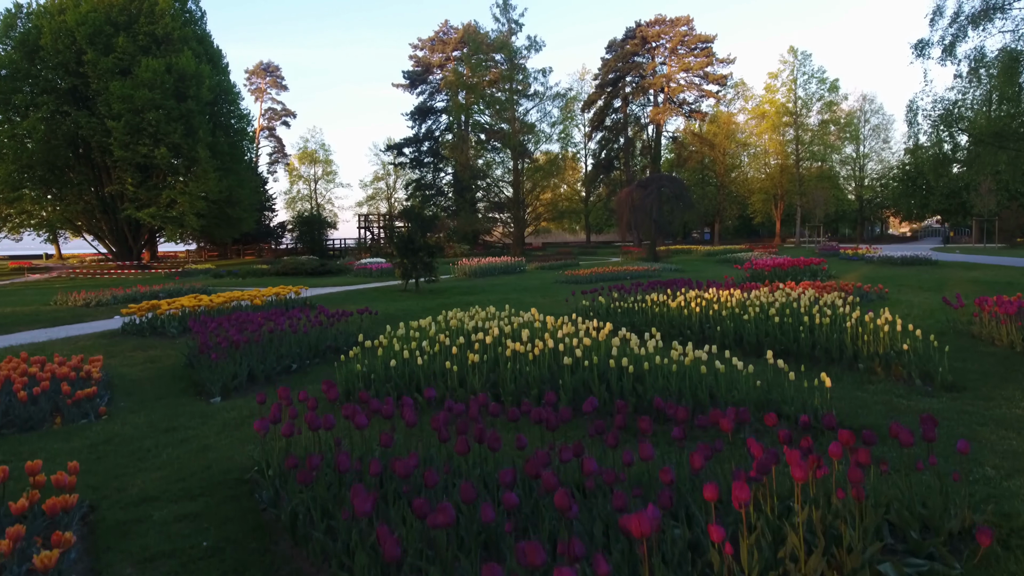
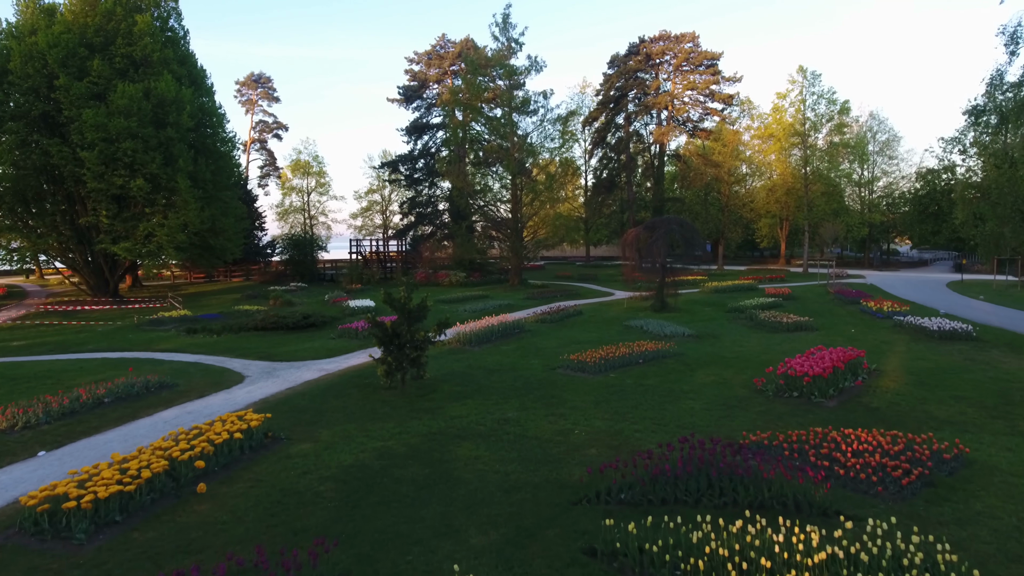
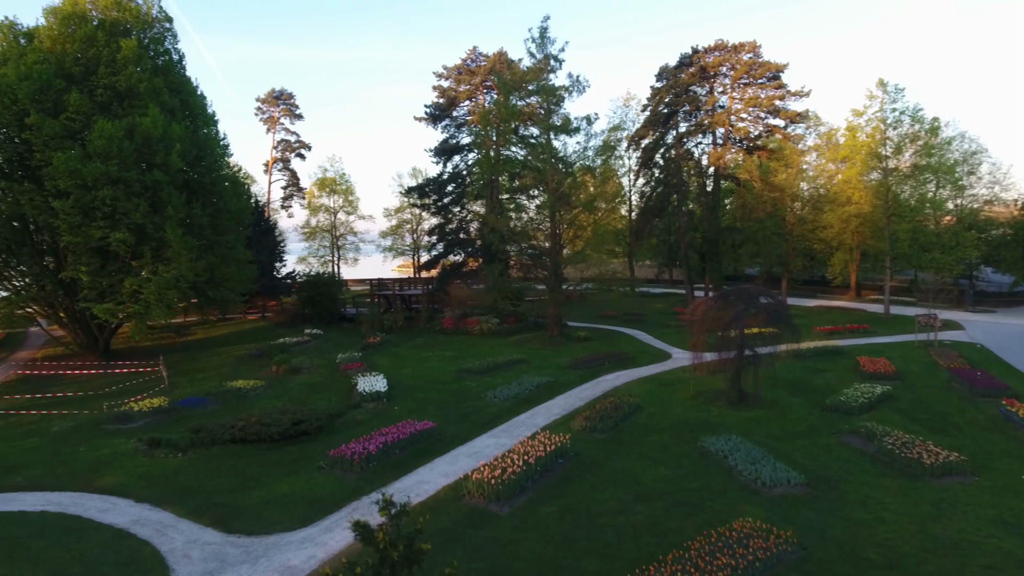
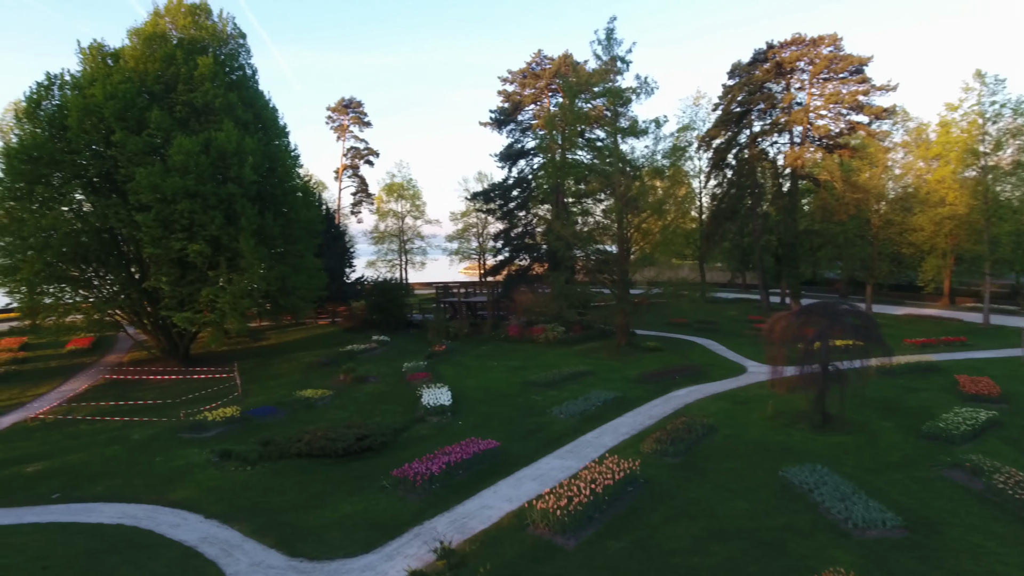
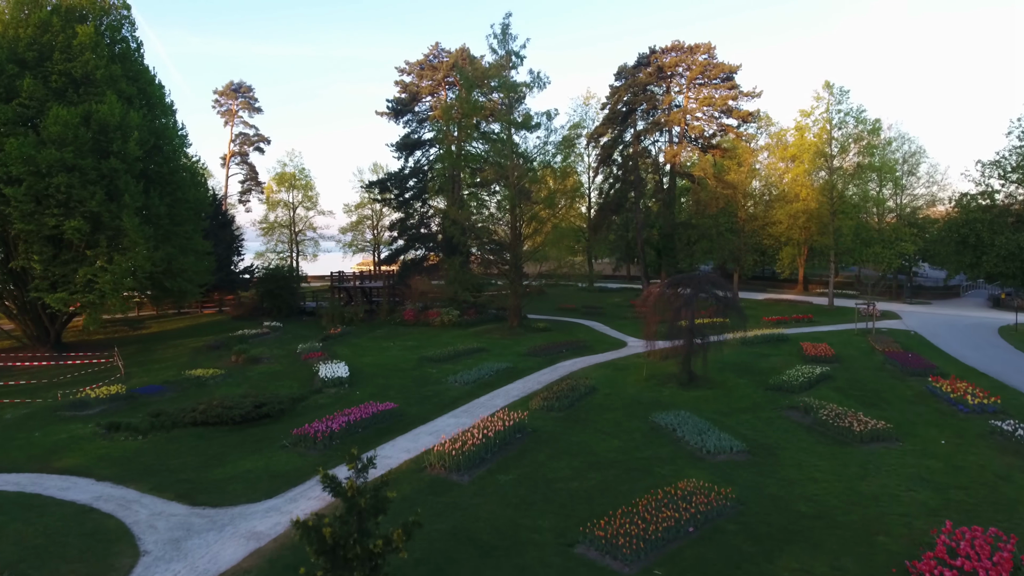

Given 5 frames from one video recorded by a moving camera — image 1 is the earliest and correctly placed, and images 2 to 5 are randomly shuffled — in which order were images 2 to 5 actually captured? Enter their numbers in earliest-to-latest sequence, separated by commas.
2, 5, 3, 4
